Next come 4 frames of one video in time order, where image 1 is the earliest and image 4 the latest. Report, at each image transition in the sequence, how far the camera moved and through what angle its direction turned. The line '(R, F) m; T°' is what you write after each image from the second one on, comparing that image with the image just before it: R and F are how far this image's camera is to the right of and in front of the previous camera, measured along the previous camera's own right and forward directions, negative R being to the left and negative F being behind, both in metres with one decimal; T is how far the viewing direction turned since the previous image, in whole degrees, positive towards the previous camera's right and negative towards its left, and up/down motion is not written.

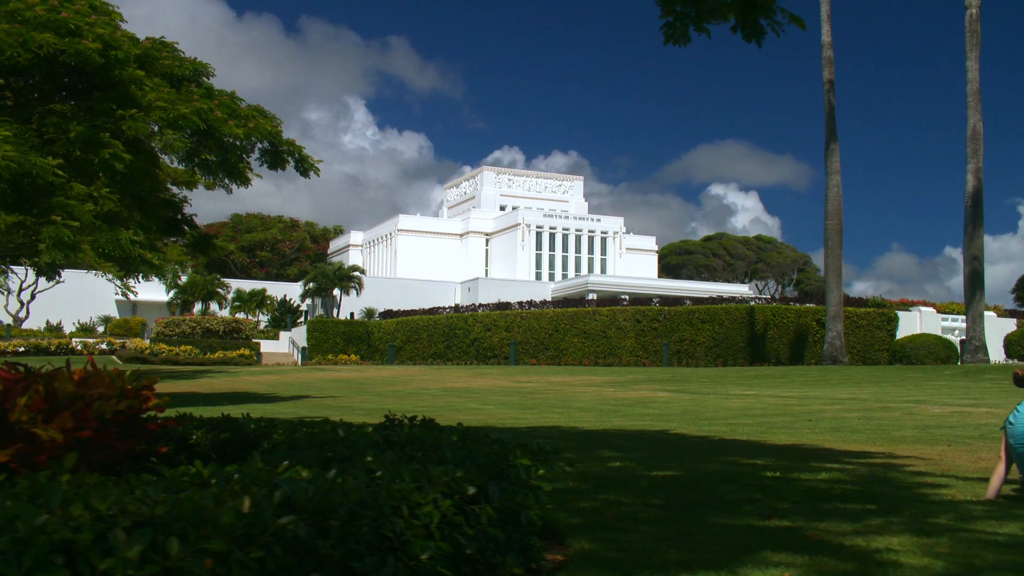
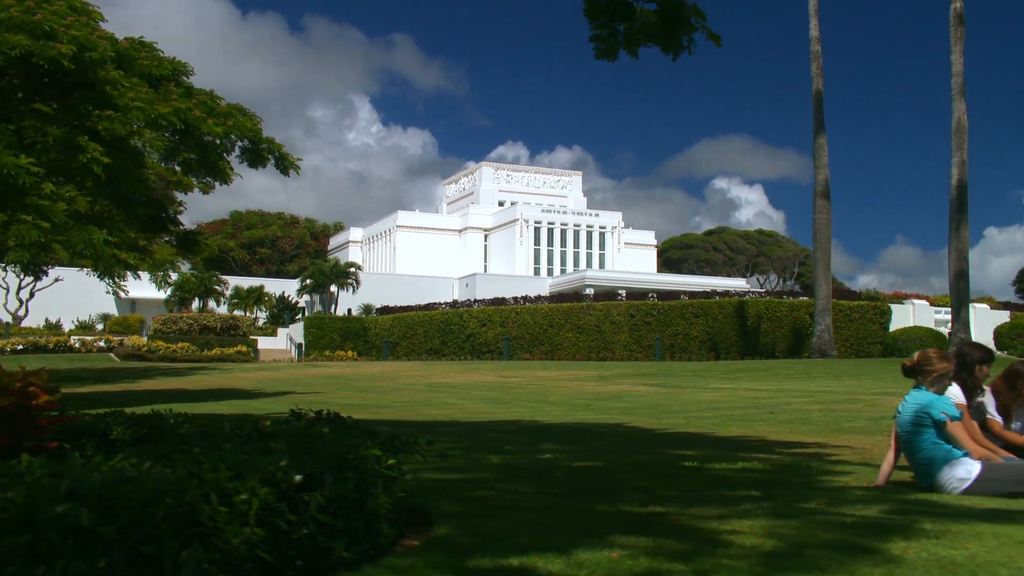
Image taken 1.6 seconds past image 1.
(+0.6, -0.2) m; 0°
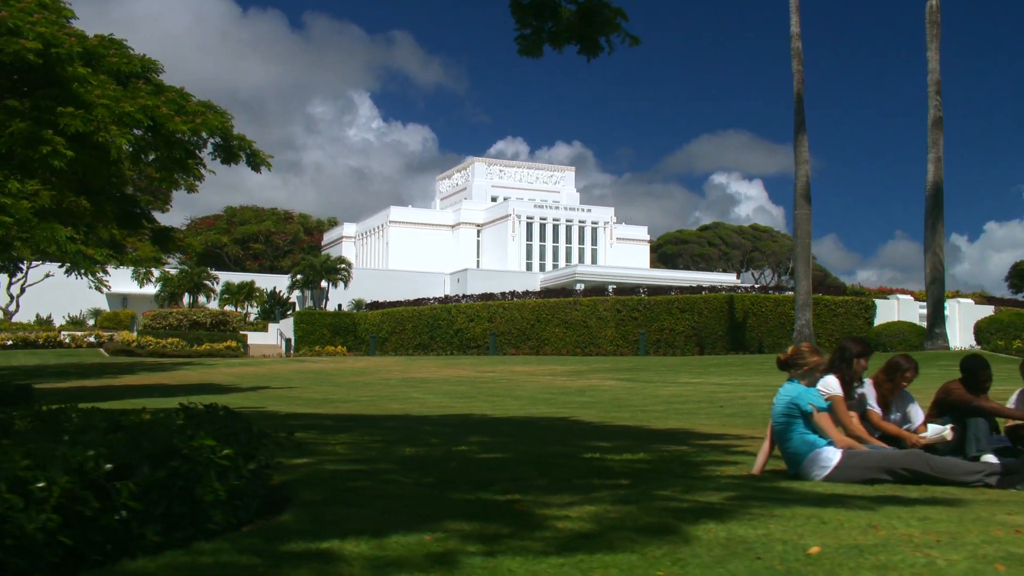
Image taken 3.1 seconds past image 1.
(+0.7, -0.2) m; 0°
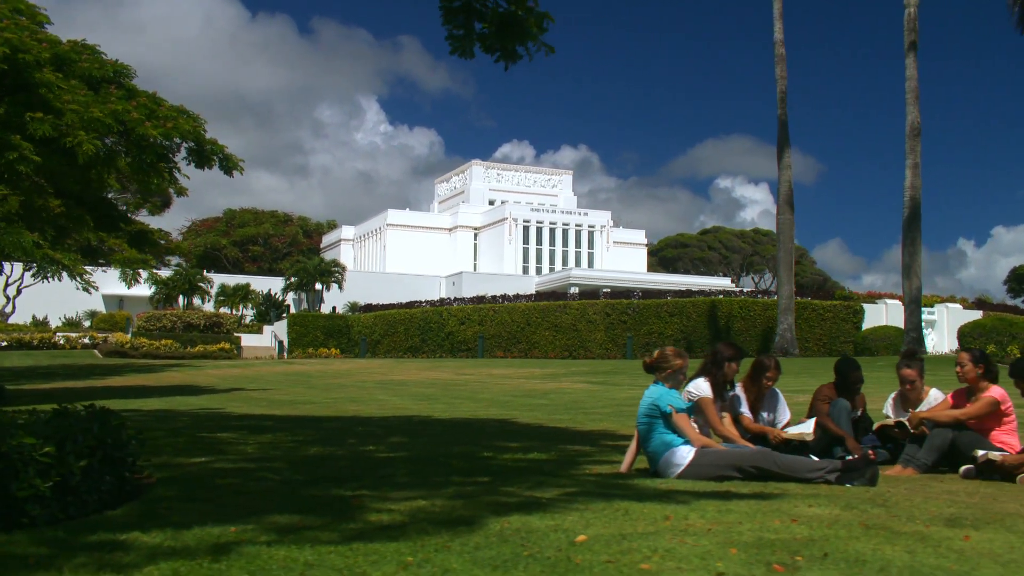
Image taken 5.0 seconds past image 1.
(+0.9, -0.3) m; 0°
